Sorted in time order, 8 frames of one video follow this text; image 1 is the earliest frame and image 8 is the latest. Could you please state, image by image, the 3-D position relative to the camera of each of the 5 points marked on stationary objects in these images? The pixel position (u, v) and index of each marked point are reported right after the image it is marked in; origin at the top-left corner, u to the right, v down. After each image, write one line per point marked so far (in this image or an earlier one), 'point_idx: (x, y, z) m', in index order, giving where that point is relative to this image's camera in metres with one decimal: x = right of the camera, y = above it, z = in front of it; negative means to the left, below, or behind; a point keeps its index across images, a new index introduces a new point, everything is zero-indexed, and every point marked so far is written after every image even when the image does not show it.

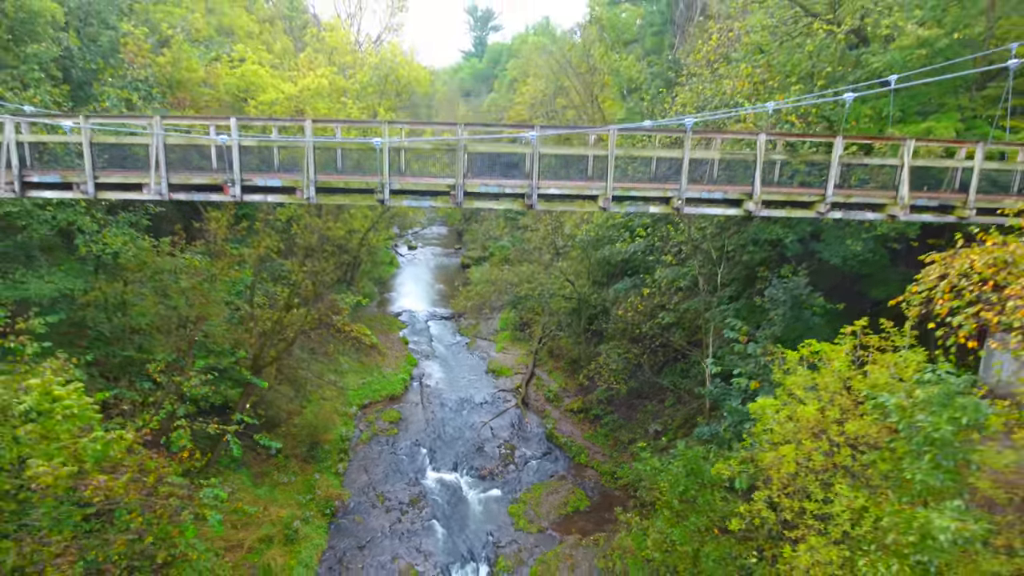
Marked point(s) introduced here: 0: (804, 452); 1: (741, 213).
0: (+2.8, -1.6, +5.0) m
1: (+3.1, +1.0, +7.3) m
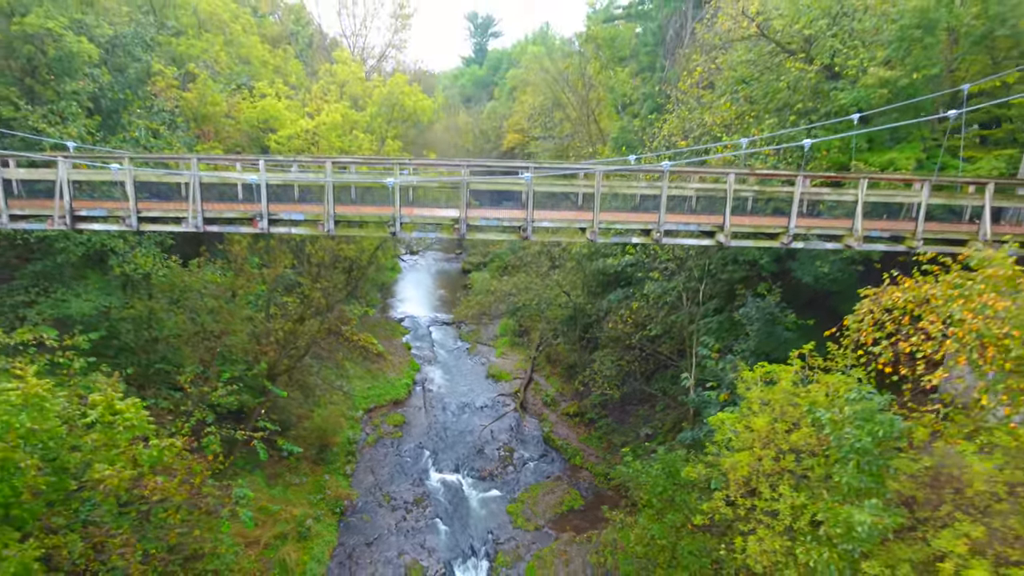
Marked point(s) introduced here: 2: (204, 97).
0: (+2.7, -1.9, +5.9) m
1: (+3.1, +0.6, +8.2) m
2: (-6.8, +4.1, +11.8) m
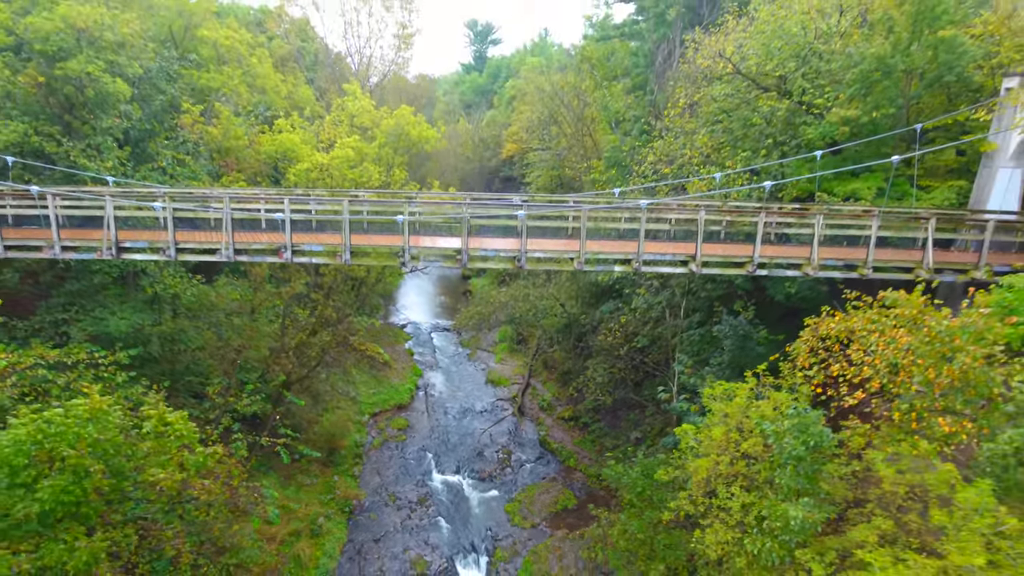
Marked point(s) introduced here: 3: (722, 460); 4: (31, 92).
0: (+2.7, -2.3, +6.9) m
1: (+3.0, +0.3, +9.2) m
2: (-6.9, +3.7, +12.8) m
3: (+2.7, -2.2, +6.8) m
4: (-9.8, +4.0, +10.7) m
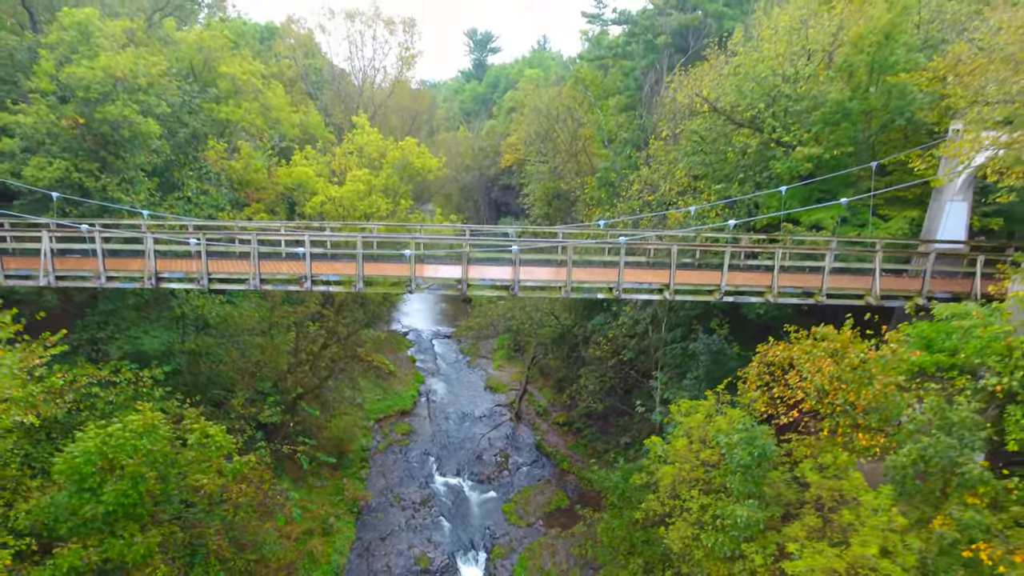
0: (+2.6, -2.8, +8.0) m
1: (+2.9, -0.2, +10.3) m
2: (-7.0, +3.2, +13.9) m
3: (+2.6, -2.7, +7.9) m
4: (-10.0, +3.5, +11.8) m
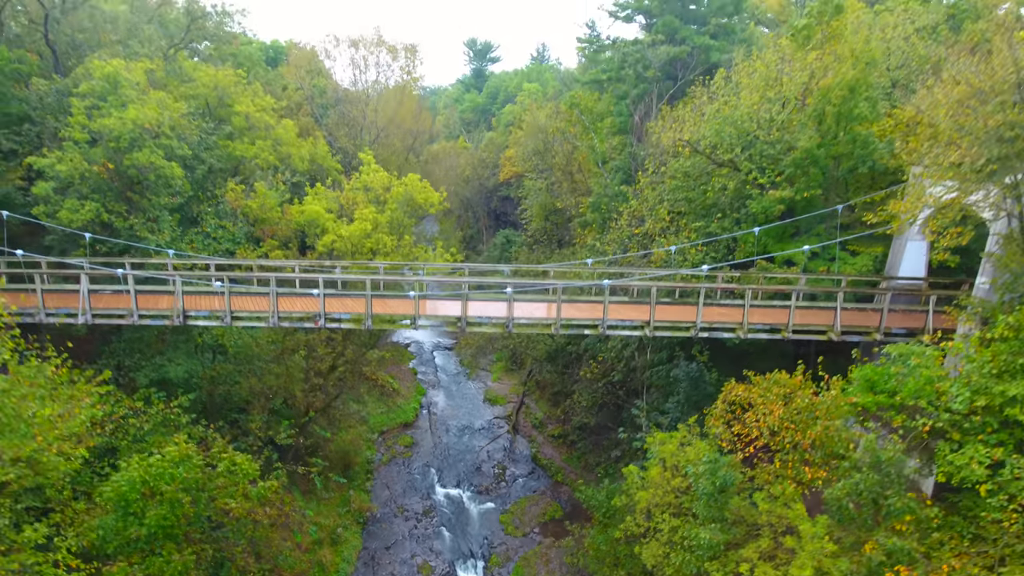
0: (+2.4, -3.6, +9.0) m
1: (+2.8, -1.0, +11.3) m
2: (-7.1, +2.4, +15.0) m
3: (+2.5, -3.5, +8.9) m
4: (-10.1, +2.8, +12.9) m
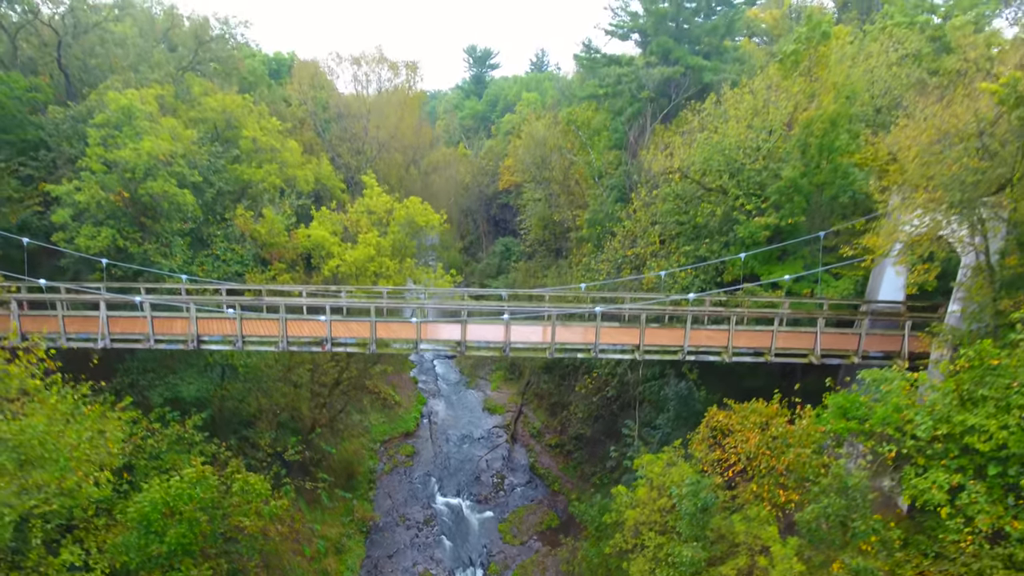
0: (+2.4, -4.1, +9.6) m
1: (+2.7, -1.6, +11.9) m
2: (-7.2, +1.8, +15.6) m
3: (+2.4, -4.1, +9.5) m
4: (-10.1, +2.2, +13.5) m
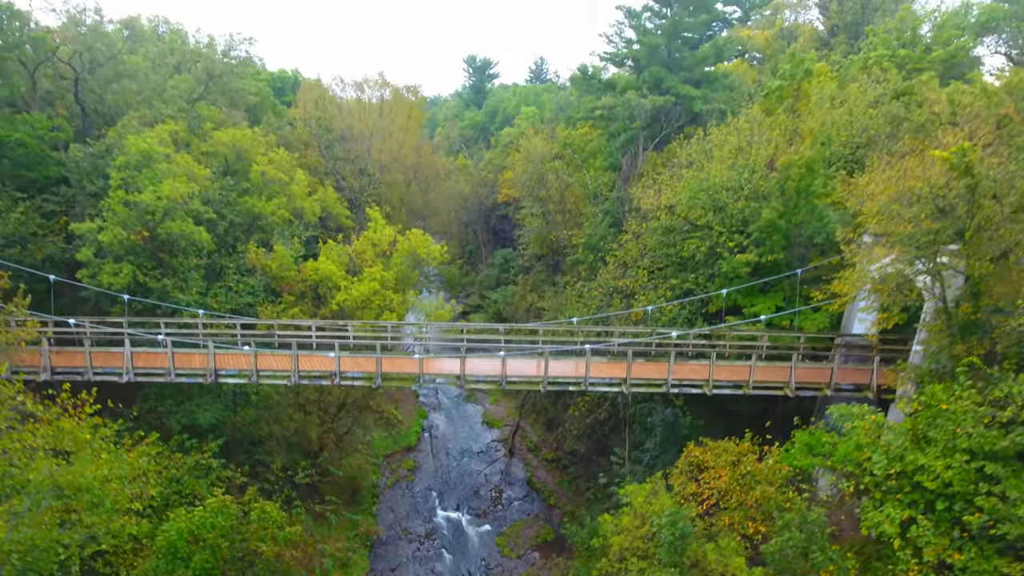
0: (+2.3, -5.0, +10.5) m
1: (+2.6, -2.5, +12.8) m
2: (-7.3, +0.9, +16.4) m
3: (+2.3, -5.0, +10.4) m
4: (-10.2, +1.3, +14.4) m
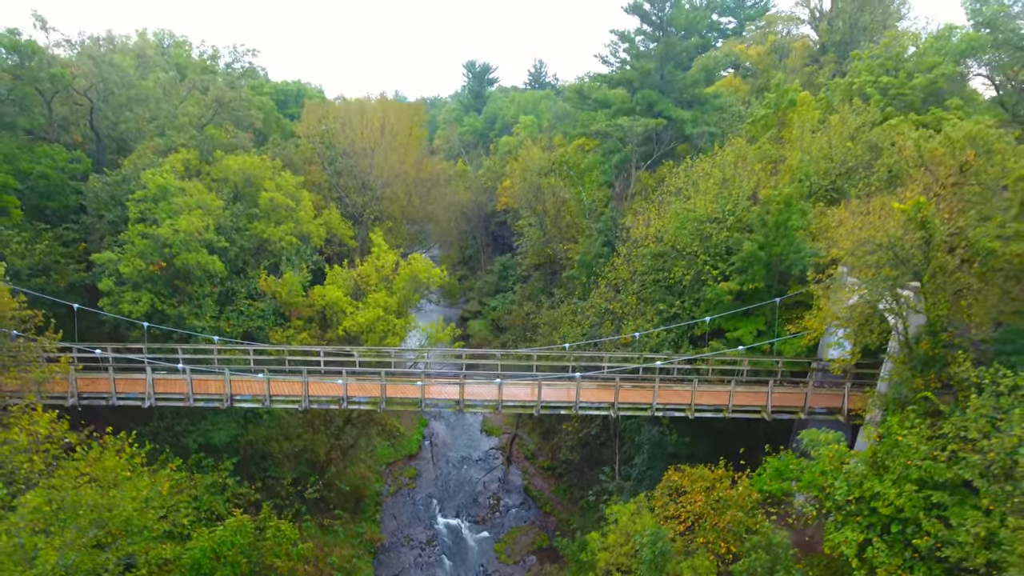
0: (+2.2, -5.9, +11.5) m
1: (+2.5, -3.3, +13.7) m
2: (-7.4, +0.1, +17.3) m
3: (+2.2, -5.8, +11.4) m
4: (-10.4, +0.5, +15.2) m
